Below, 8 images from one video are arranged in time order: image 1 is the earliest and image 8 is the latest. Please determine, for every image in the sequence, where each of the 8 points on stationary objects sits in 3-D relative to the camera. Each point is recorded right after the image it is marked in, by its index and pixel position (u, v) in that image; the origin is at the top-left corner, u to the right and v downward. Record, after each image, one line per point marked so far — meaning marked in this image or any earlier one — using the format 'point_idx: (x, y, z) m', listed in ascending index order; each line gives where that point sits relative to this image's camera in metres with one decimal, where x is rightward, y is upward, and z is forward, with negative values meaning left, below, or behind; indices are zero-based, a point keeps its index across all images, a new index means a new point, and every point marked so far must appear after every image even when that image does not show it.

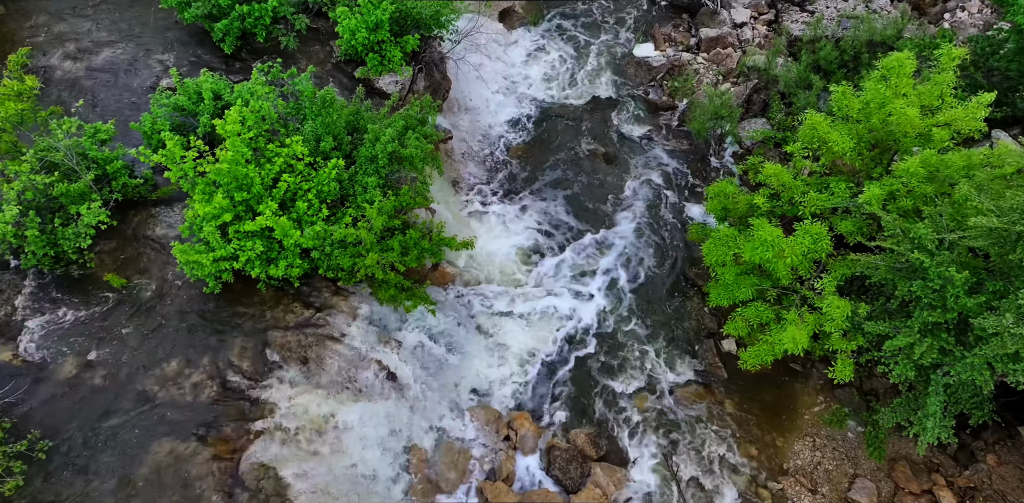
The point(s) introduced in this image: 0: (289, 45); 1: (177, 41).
0: (-4.5, +4.2, +15.3) m
1: (-6.7, +4.2, +15.1) m
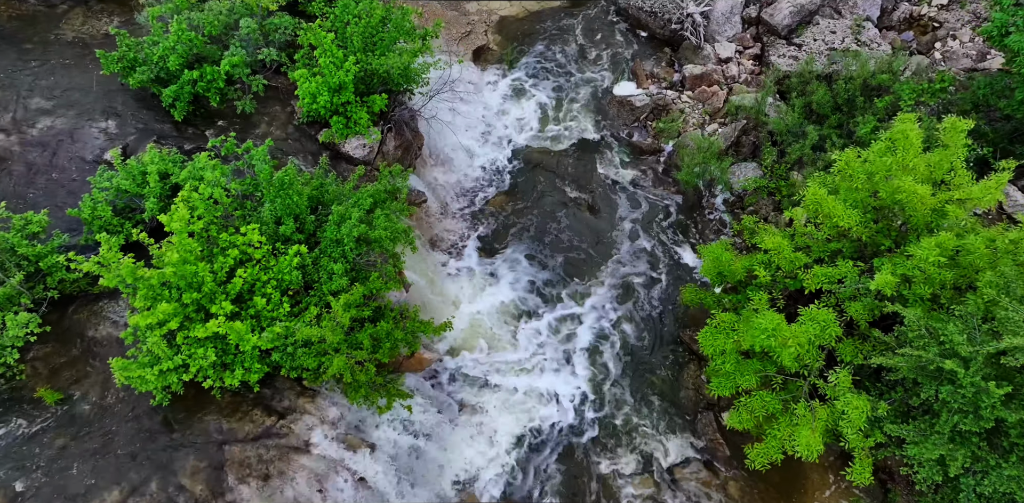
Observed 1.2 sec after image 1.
0: (-4.9, +2.7, +14.1) m
1: (-7.1, +2.6, +13.9) m
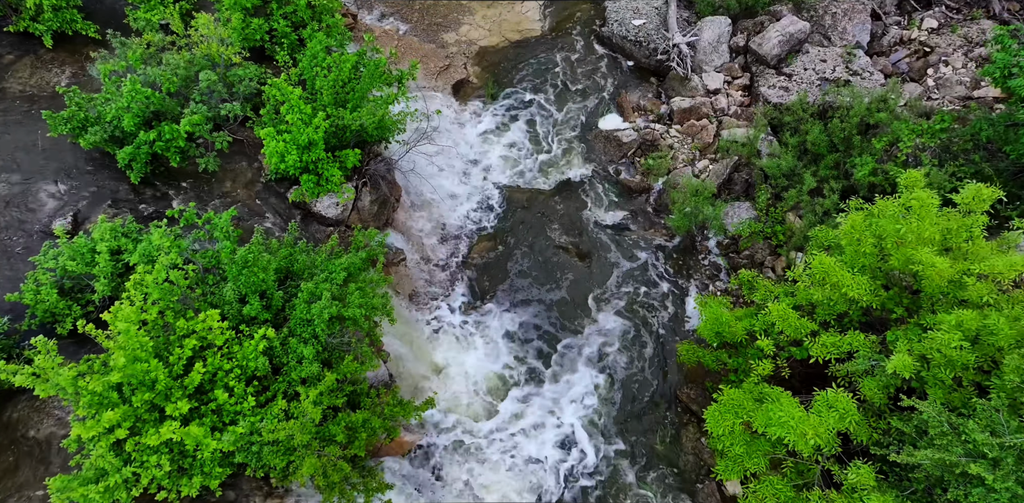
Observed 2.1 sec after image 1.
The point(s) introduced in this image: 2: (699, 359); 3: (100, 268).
0: (-5.2, +1.5, +13.2) m
1: (-7.4, +1.4, +12.9) m
2: (+3.3, -2.0, +13.4) m
3: (-5.7, -0.2, +10.5) m
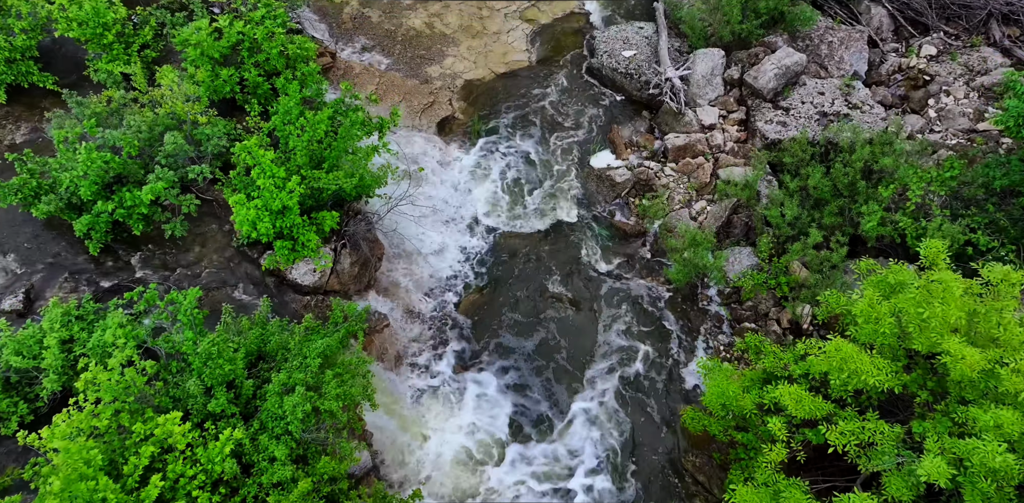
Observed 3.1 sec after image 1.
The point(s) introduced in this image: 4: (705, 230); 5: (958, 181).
0: (-5.4, +0.3, +12.2) m
1: (-7.6, +0.2, +11.9) m
2: (+3.2, -3.0, +12.6) m
3: (-5.8, -1.4, +9.5) m
4: (+4.6, +0.5, +17.9) m
5: (+8.6, +1.4, +14.6) m
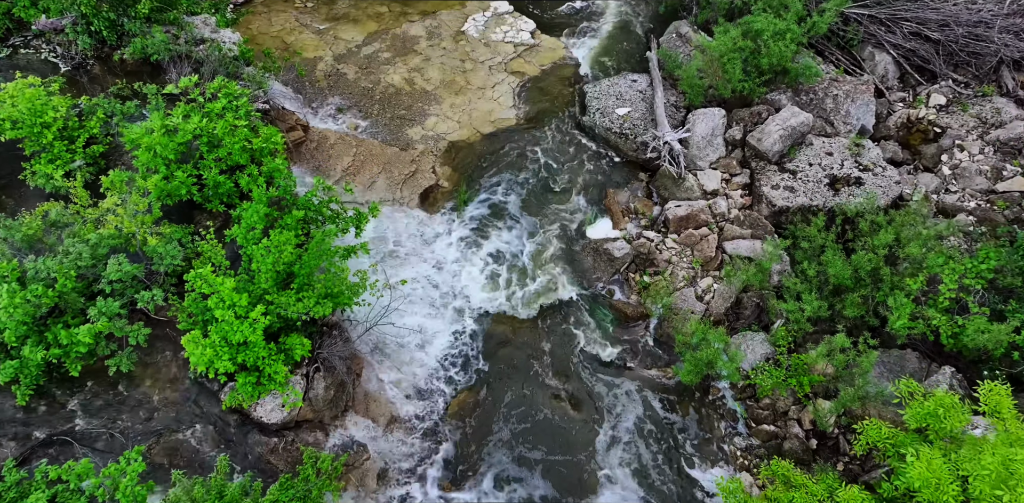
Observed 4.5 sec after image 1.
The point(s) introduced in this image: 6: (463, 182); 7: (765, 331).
0: (-5.5, -1.7, +10.6) m
1: (-7.6, -1.8, +10.3) m
2: (+3.2, -4.8, +11.1) m
3: (-5.7, -3.3, +7.9) m
4: (+4.4, -1.3, +16.5) m
5: (+8.5, -0.3, +13.3) m
6: (-1.3, +1.8, +19.7) m
7: (+5.5, -1.7, +16.3) m
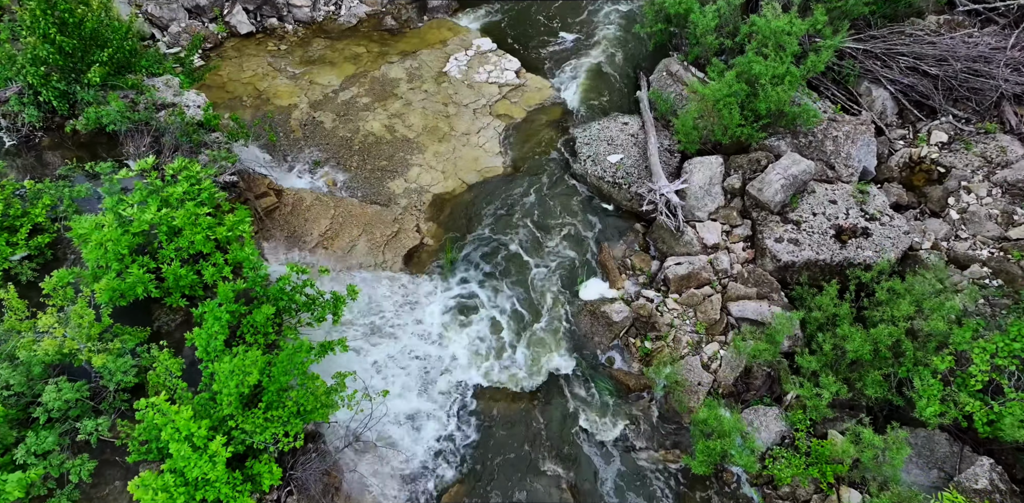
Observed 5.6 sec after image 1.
0: (-5.4, -3.1, +9.3) m
1: (-7.6, -3.3, +8.9) m
2: (+3.3, -6.1, +10.0) m
3: (-5.6, -4.8, +6.6) m
4: (+4.3, -2.7, +15.4) m
5: (+8.4, -1.5, +12.4) m
6: (-1.5, +0.3, +18.6) m
7: (+5.3, -3.0, +15.3) m
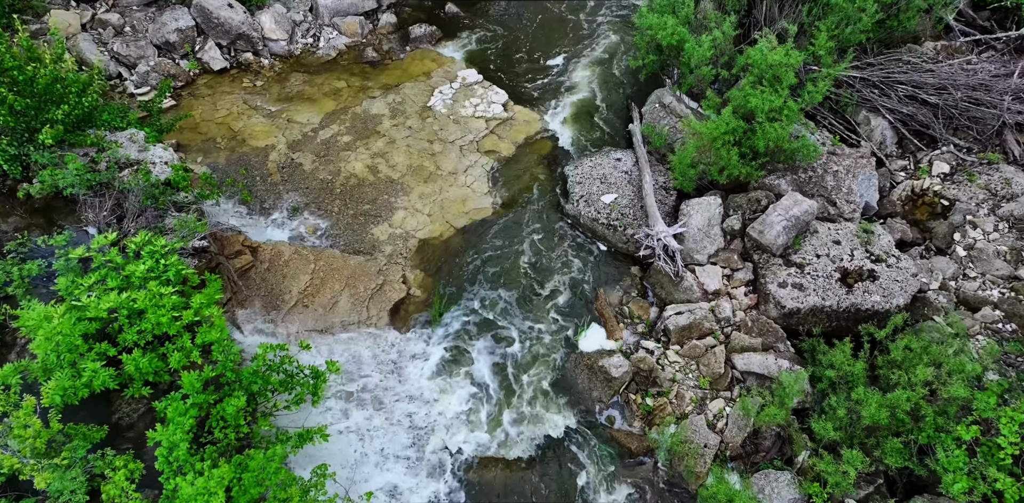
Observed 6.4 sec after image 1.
0: (-5.4, -4.3, +8.3) m
1: (-7.6, -4.5, +7.8) m
2: (+3.3, -7.1, +9.1) m
3: (-5.5, -5.9, +5.5) m
4: (+4.2, -3.7, +14.6) m
5: (+8.3, -2.5, +11.6) m
6: (-1.7, -0.9, +17.6) m
7: (+5.3, -4.1, +14.4) m
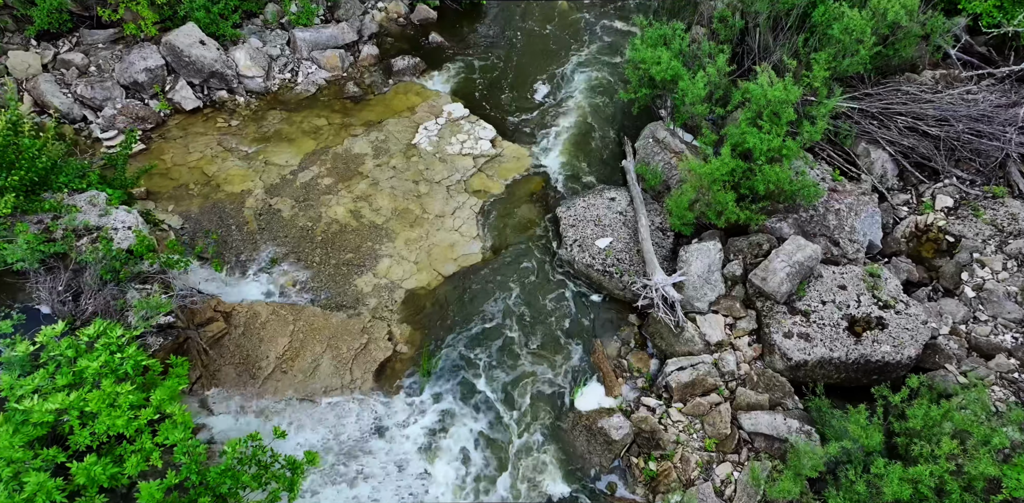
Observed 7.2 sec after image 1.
0: (-5.4, -5.4, +7.2) m
1: (-7.5, -5.7, +6.7) m
2: (+3.4, -8.1, +8.1) m
3: (-5.4, -7.0, +4.4) m
4: (+4.1, -4.8, +13.7) m
5: (+8.3, -3.4, +10.8) m
6: (-1.9, -2.0, +16.6) m
7: (+5.2, -5.1, +13.6) m
